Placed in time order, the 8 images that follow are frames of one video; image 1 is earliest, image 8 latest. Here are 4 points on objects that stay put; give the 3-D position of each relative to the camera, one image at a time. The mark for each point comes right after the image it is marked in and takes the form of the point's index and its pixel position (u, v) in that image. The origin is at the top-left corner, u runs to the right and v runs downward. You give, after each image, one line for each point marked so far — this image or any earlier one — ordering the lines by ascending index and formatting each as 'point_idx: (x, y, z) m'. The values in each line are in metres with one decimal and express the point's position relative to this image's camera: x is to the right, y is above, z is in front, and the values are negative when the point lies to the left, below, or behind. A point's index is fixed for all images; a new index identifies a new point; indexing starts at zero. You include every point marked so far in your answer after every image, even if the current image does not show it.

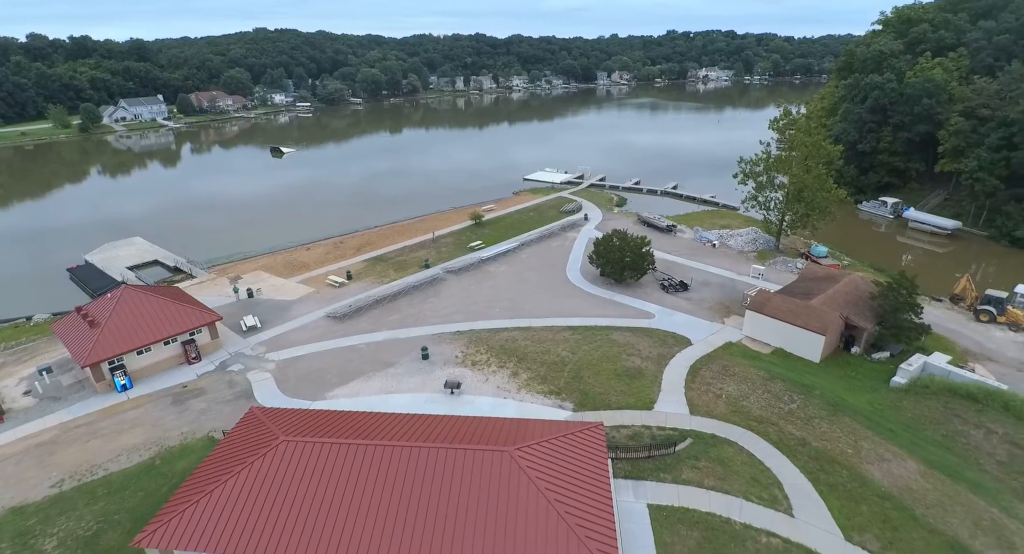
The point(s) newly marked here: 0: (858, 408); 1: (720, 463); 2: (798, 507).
0: (+13.0, -4.9, +19.1) m
1: (+6.8, -5.9, +16.7) m
2: (+8.5, -6.5, +15.3) m
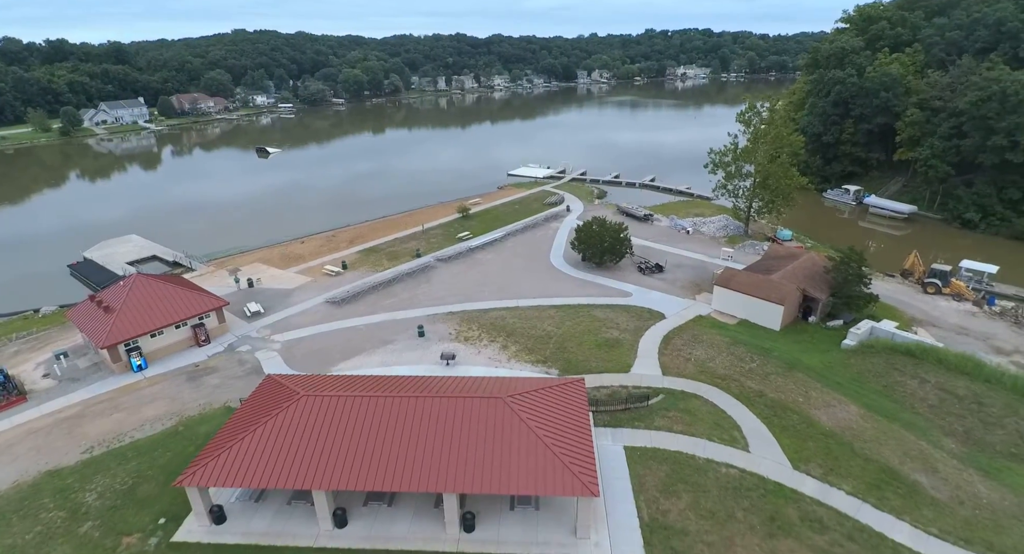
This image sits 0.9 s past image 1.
0: (+12.6, -3.7, +21.4) m
1: (+6.5, -4.9, +18.8) m
2: (+8.2, -5.5, +17.4) m
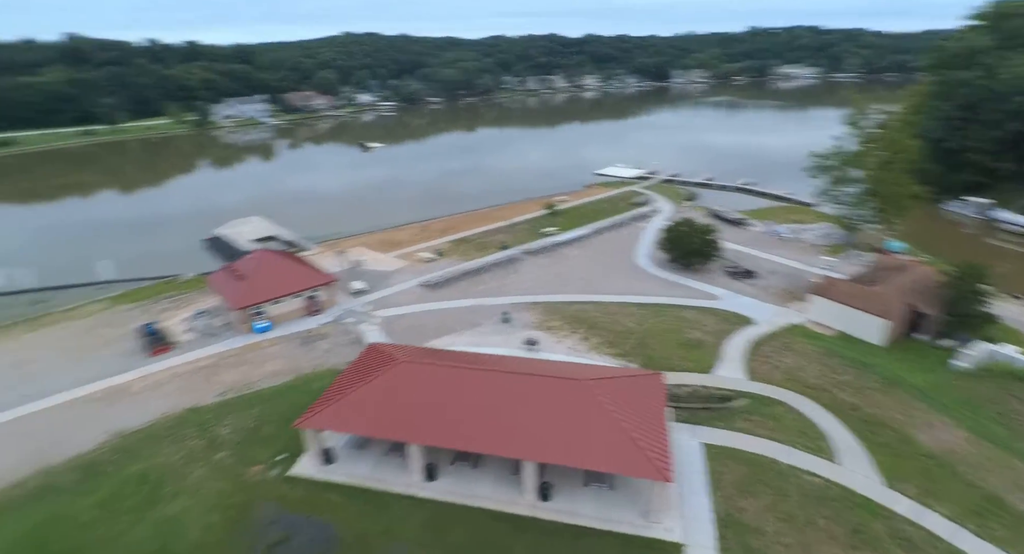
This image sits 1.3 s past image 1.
0: (+15.9, -4.2, +20.1) m
1: (+9.4, -5.0, +18.5) m
2: (+10.9, -5.7, +16.8) m
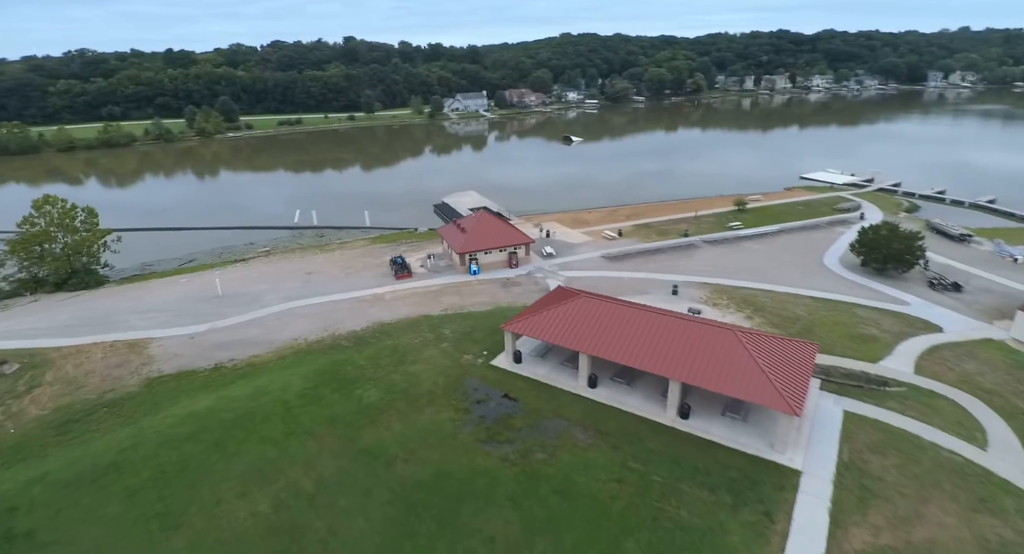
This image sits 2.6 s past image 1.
0: (+22.1, -4.9, +17.9) m
1: (+15.5, -4.8, +18.6) m
2: (+16.2, -5.6, +16.6) m
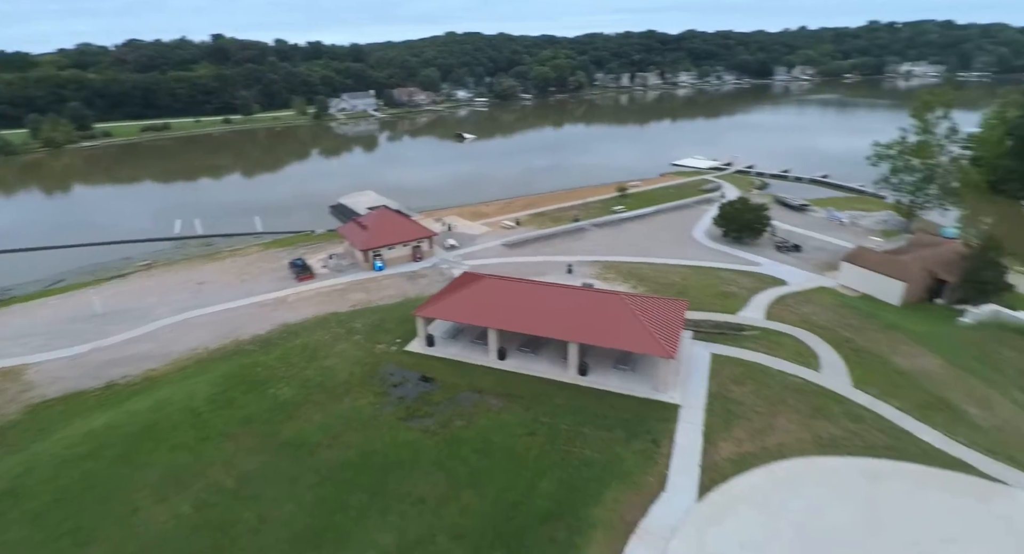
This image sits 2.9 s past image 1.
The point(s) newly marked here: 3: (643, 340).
0: (+18.5, -2.5, +23.2) m
1: (+11.9, -2.9, +22.7) m
2: (+13.0, -3.7, +20.8) m
3: (+5.1, -2.4, +19.6) m
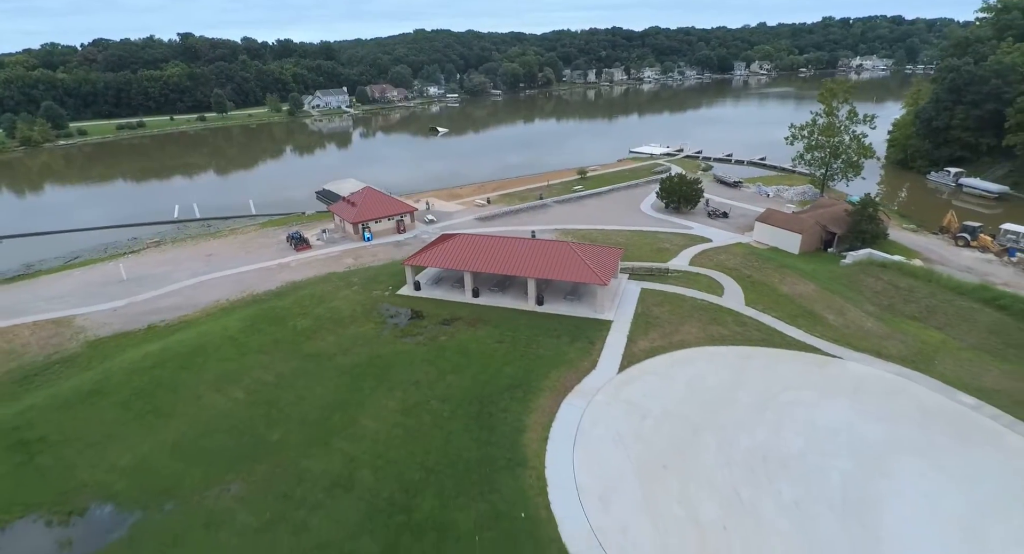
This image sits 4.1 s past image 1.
0: (+16.9, +0.5, +29.4) m
1: (+10.3, -0.1, +28.6) m
2: (+11.5, -0.8, +26.8) m
3: (+3.7, +0.2, +25.2) m
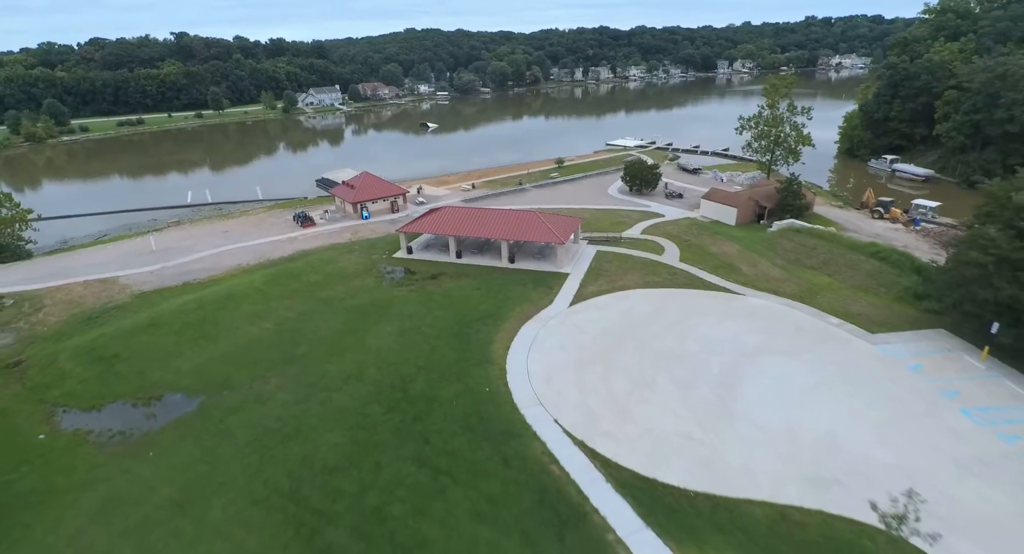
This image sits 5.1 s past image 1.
0: (+15.4, +2.9, +35.1) m
1: (+8.7, +2.3, +34.1) m
2: (+10.0, +1.6, +32.3) m
3: (+2.2, +2.6, +30.6) m
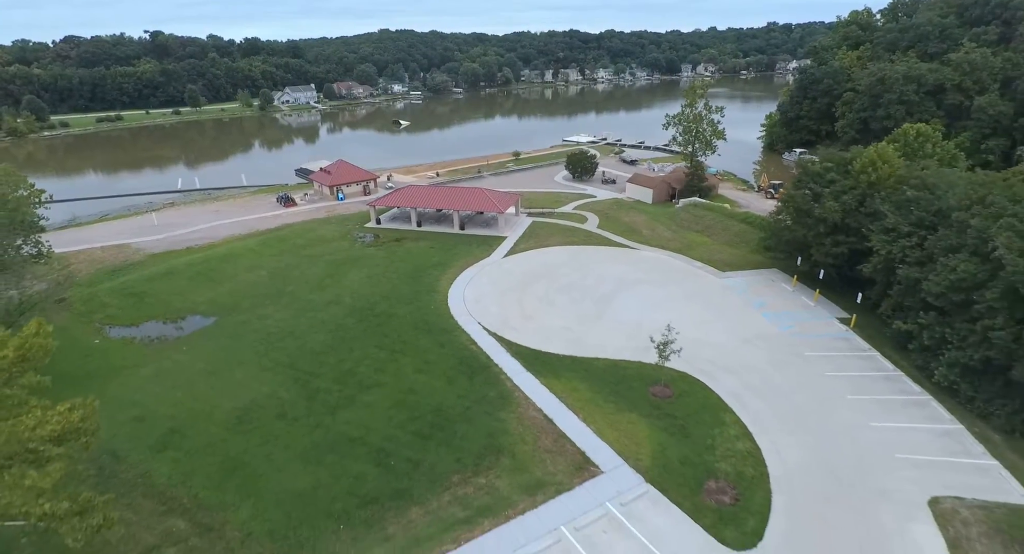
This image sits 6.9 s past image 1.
0: (+11.3, +5.8, +42.9) m
1: (+4.8, +5.1, +41.6) m
2: (+6.1, +4.4, +39.9) m
3: (-1.6, +5.3, +37.8) m
